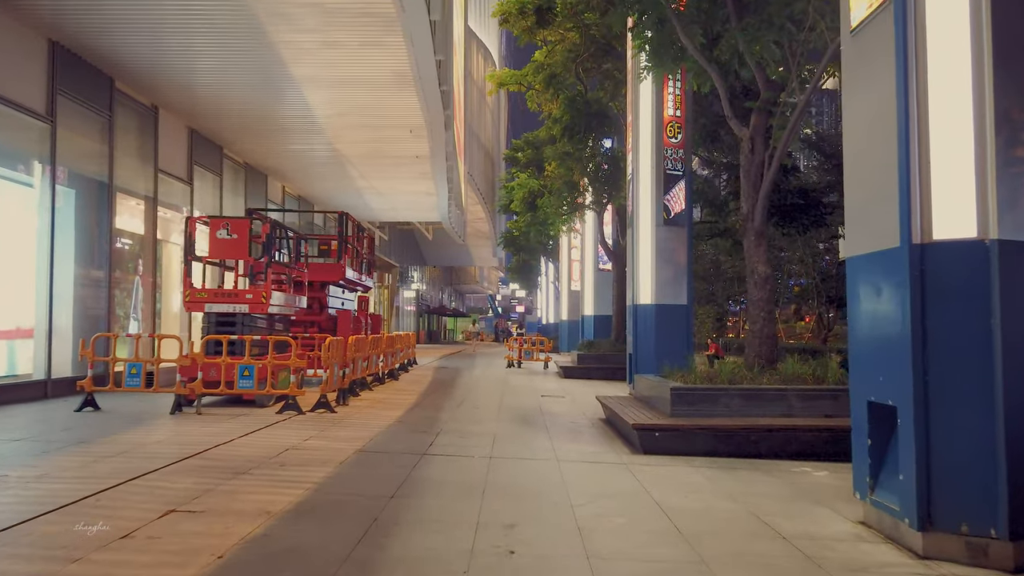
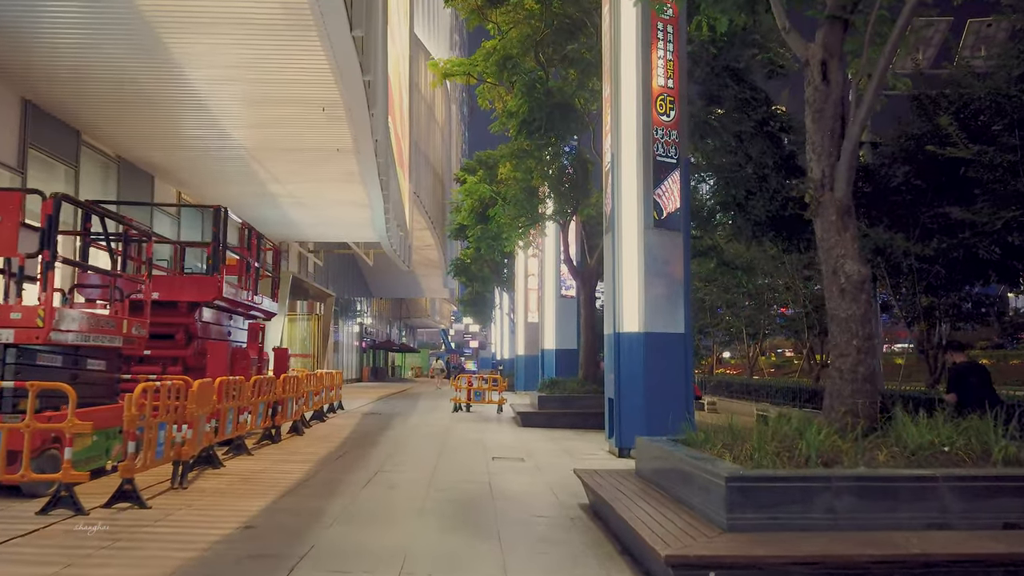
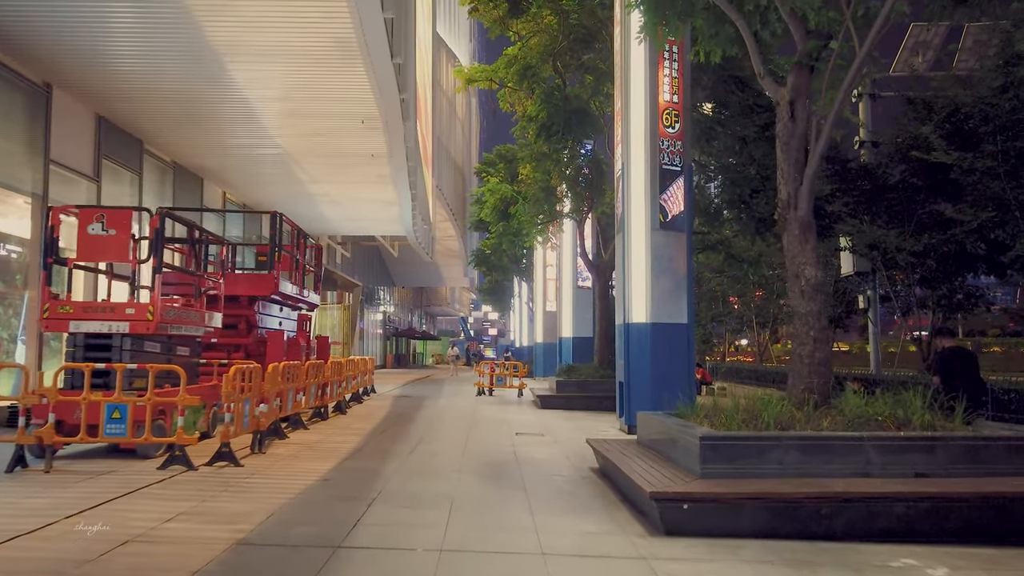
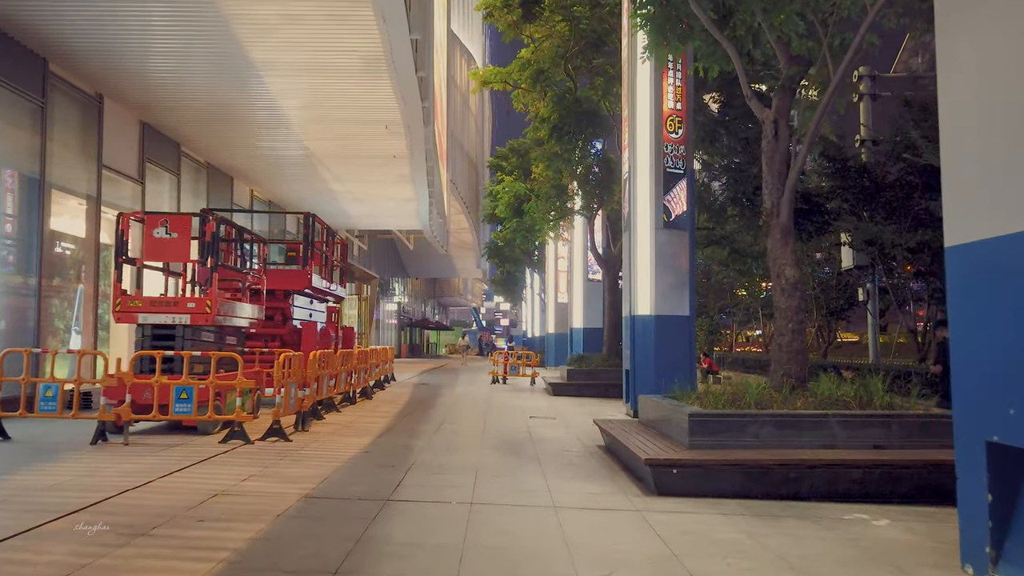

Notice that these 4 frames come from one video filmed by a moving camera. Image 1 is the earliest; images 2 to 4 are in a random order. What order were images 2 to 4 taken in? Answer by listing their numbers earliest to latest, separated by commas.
4, 3, 2
